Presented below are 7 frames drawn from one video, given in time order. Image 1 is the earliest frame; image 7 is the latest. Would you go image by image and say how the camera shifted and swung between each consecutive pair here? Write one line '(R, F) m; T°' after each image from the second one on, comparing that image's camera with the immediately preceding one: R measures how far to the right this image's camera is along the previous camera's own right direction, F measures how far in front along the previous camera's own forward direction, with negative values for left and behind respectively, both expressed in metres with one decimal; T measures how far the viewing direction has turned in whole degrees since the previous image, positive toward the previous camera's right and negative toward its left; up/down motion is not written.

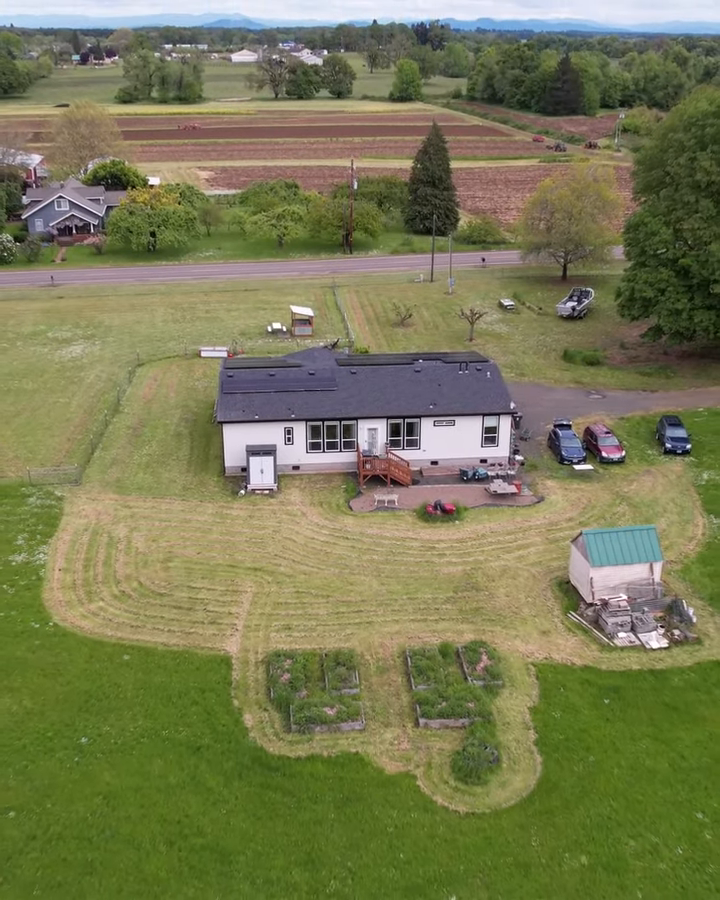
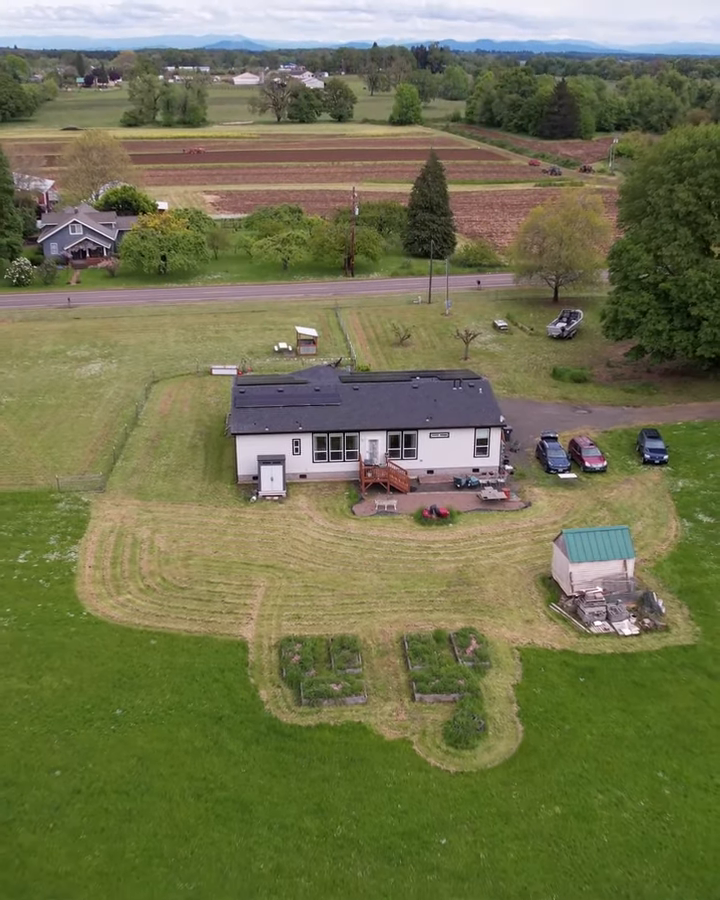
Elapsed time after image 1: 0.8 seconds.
(0.0, -2.1) m; 0°
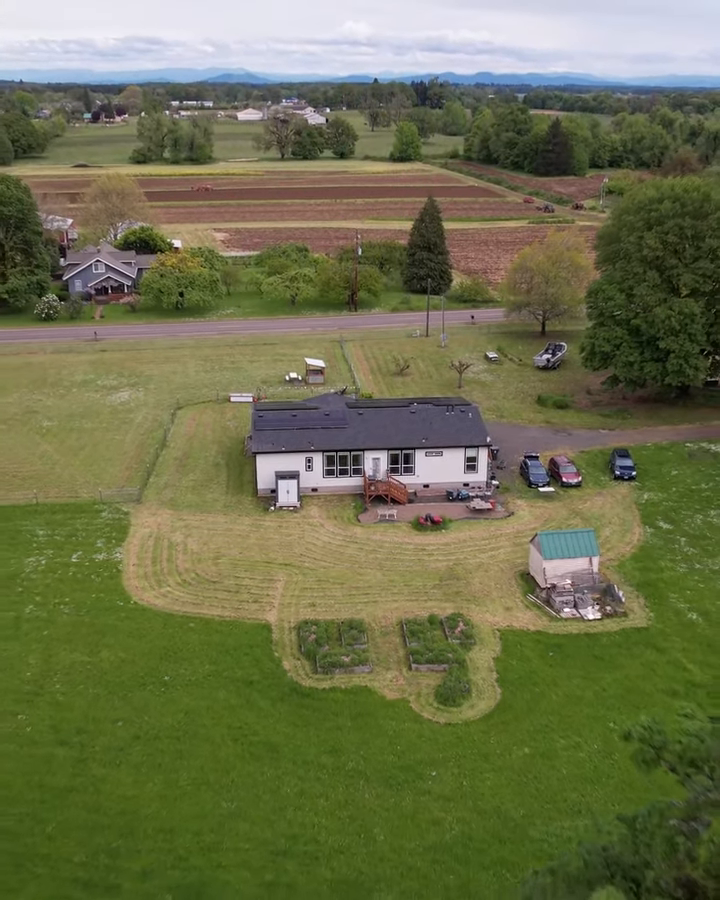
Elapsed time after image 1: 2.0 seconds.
(-0.1, -3.7) m; 0°
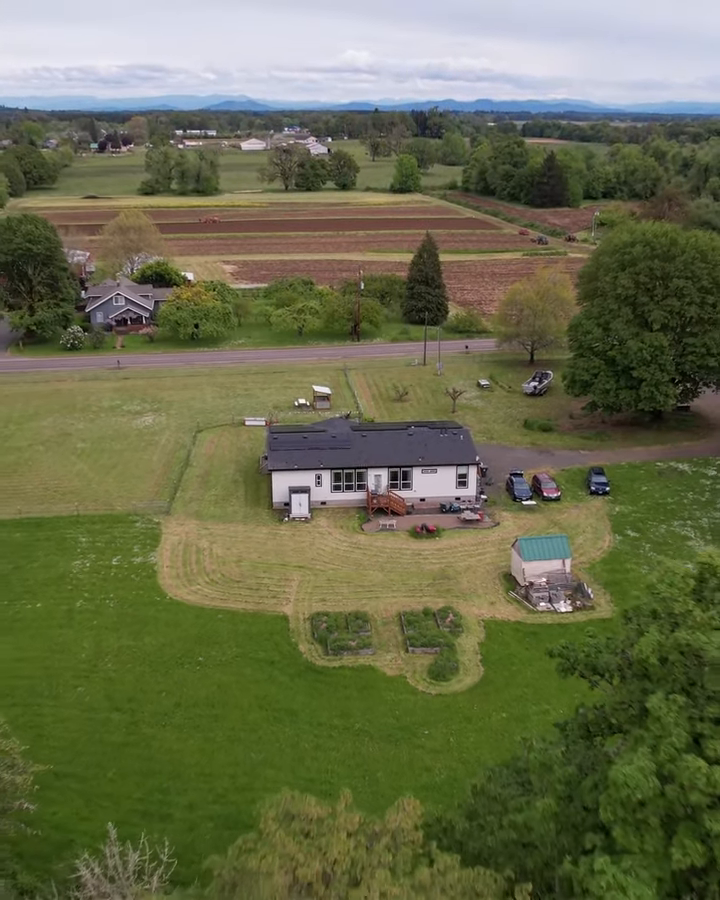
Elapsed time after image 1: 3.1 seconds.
(-0.1, -3.8) m; 0°
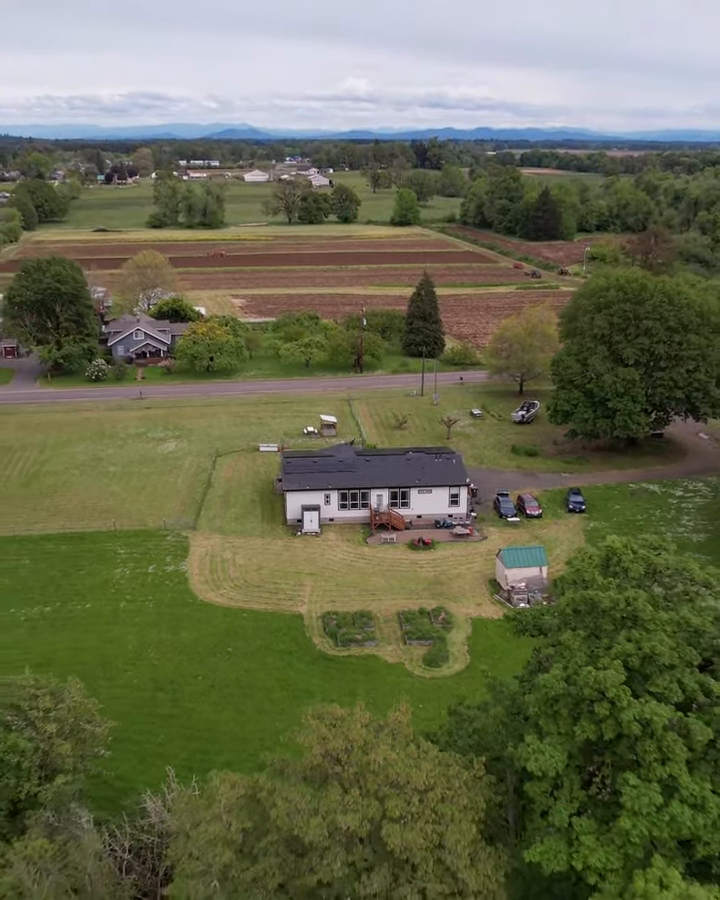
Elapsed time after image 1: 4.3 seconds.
(-0.1, -4.4) m; 0°
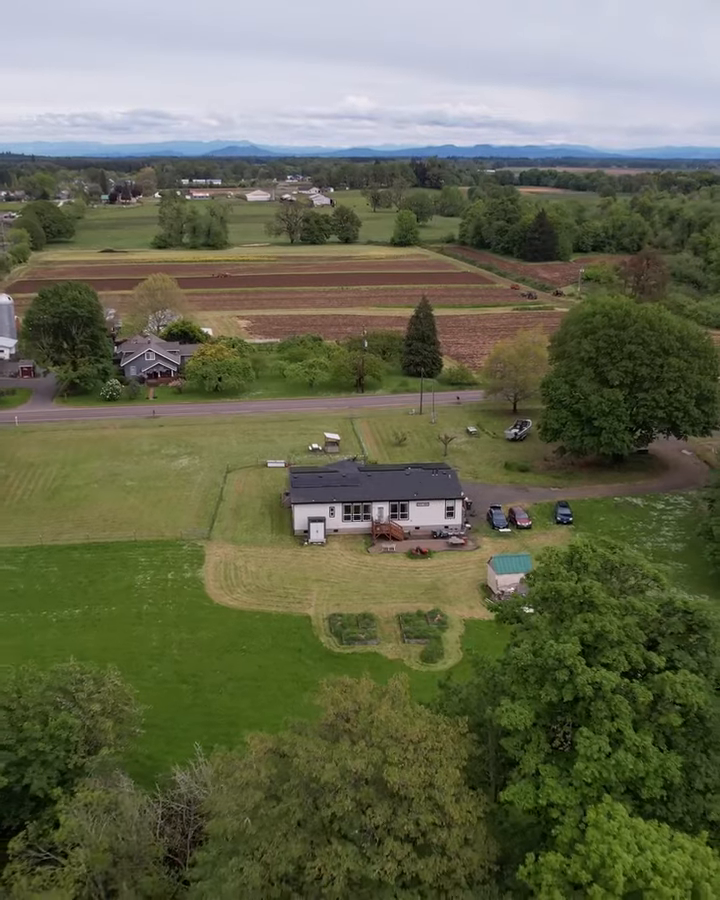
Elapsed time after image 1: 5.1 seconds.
(-0.1, -2.9) m; 0°
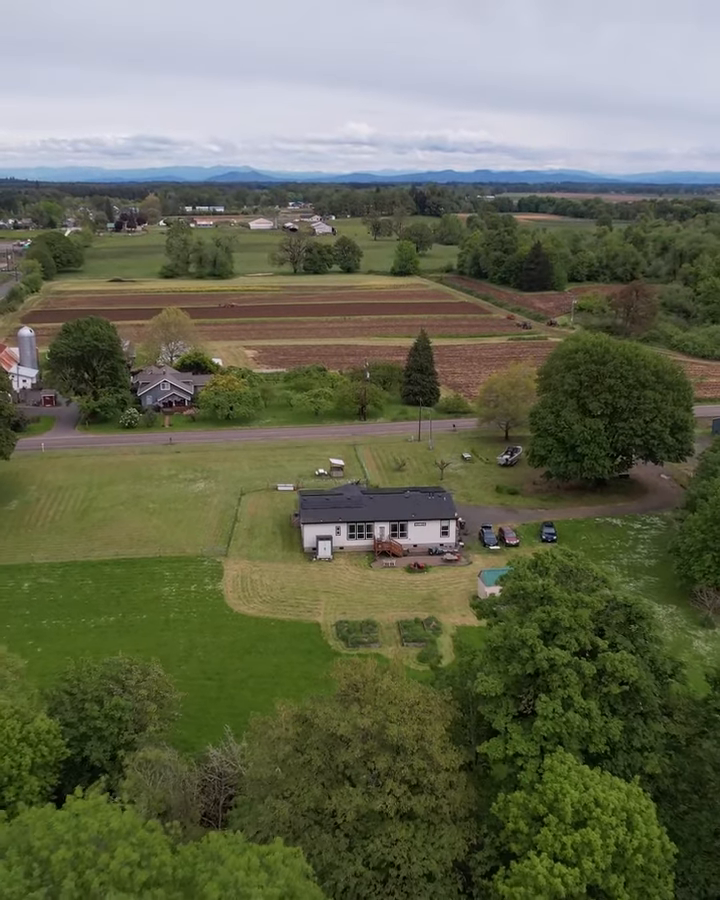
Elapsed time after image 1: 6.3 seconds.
(-0.1, -4.3) m; 0°
